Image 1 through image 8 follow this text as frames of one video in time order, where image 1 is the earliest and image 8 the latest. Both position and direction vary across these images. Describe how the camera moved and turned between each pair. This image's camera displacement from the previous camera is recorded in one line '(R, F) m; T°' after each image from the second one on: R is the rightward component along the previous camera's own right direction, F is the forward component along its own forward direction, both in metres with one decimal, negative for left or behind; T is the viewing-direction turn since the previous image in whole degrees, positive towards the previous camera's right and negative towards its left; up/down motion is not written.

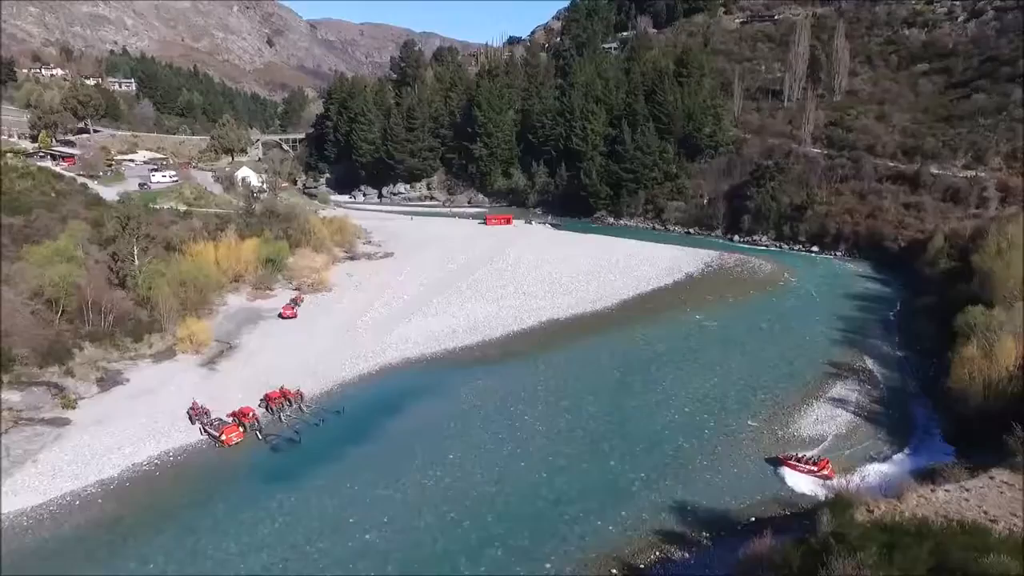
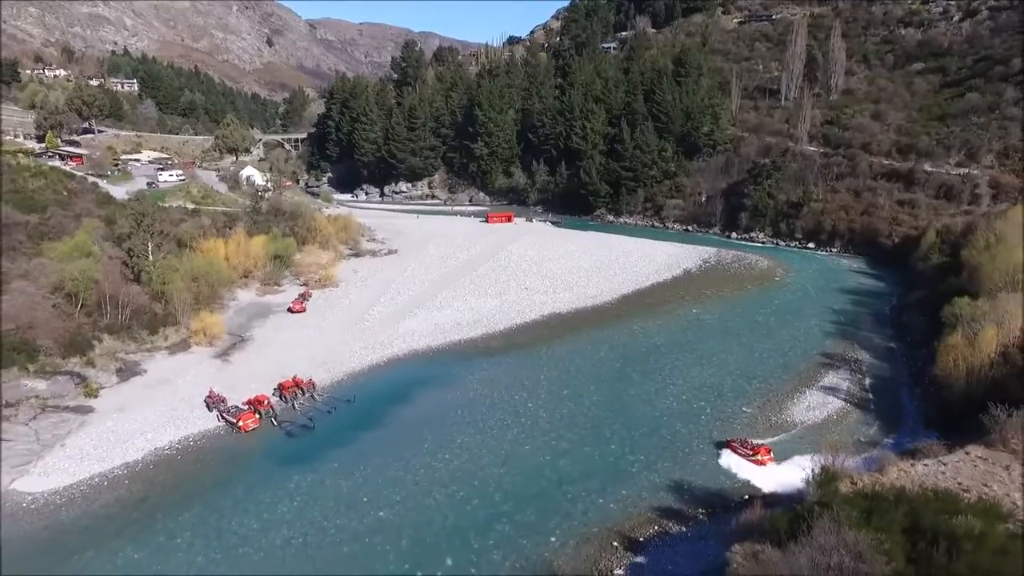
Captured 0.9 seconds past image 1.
(-0.1, -0.7) m; 0°
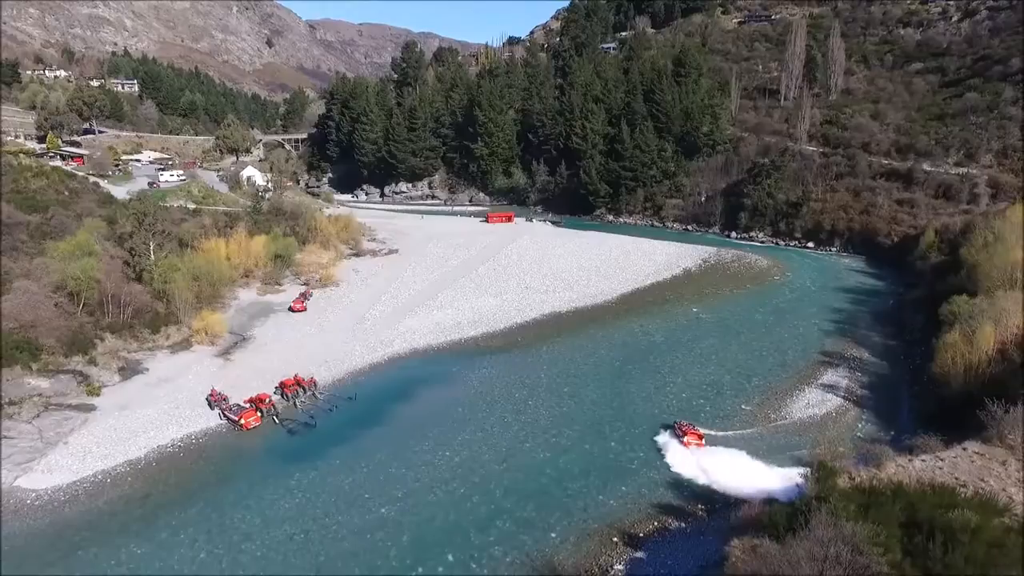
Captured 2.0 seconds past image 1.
(0.0, -0.1) m; 0°
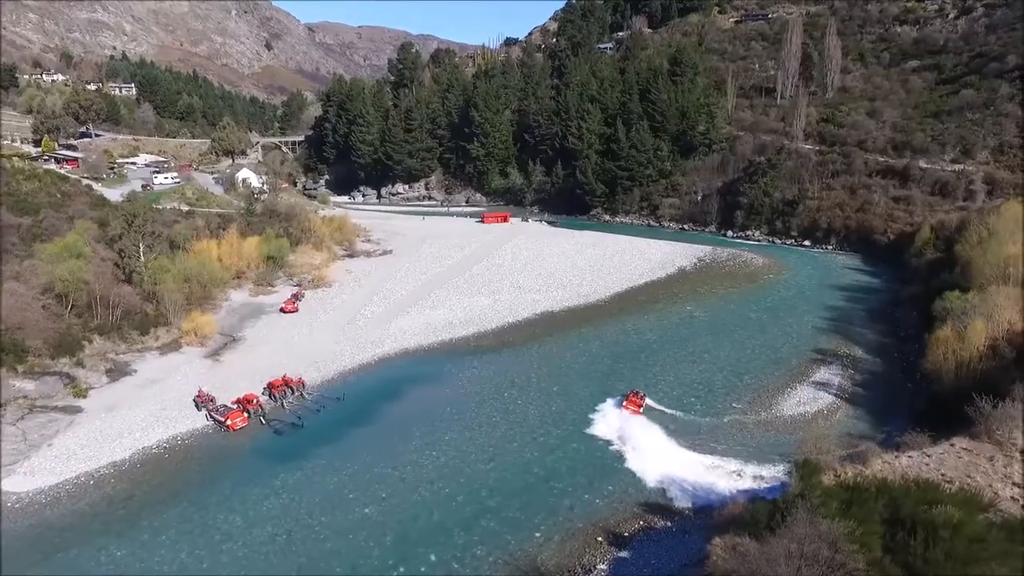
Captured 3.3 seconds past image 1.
(+0.4, +0.1) m; 0°
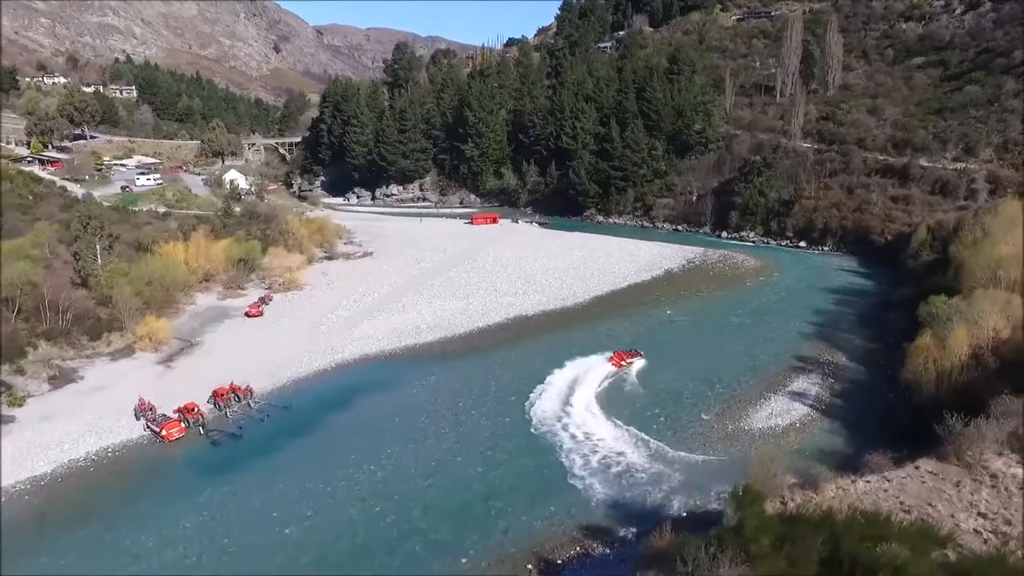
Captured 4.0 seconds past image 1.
(+1.6, +1.0) m; -1°
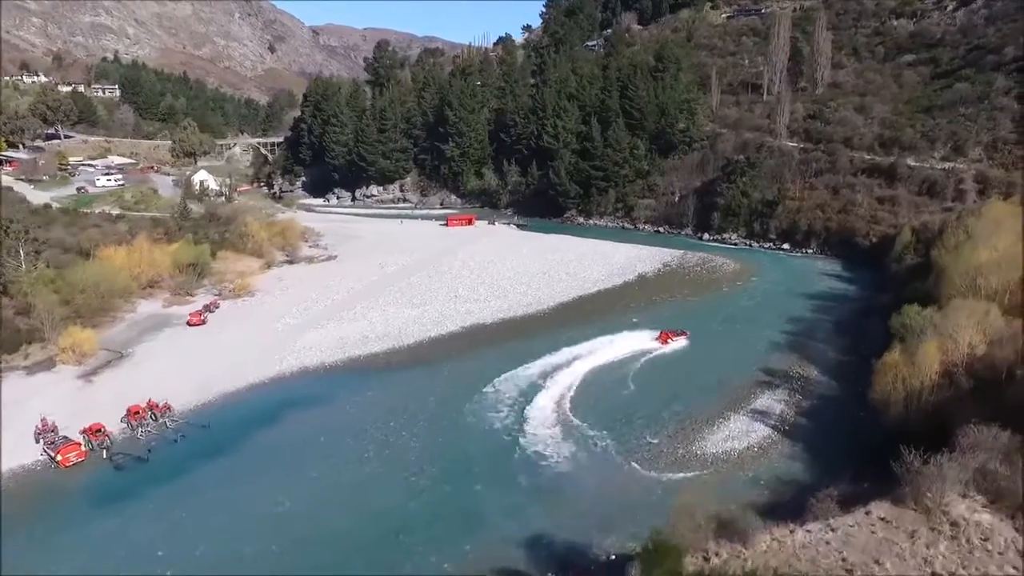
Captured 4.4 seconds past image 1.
(+1.6, +1.4) m; 0°
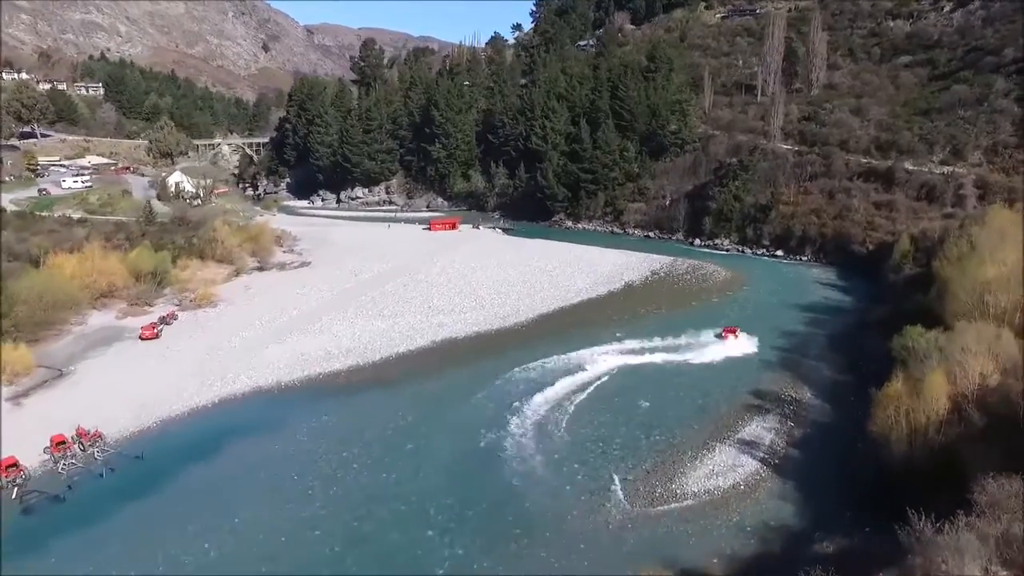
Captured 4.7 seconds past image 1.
(+0.8, +1.5) m; 0°
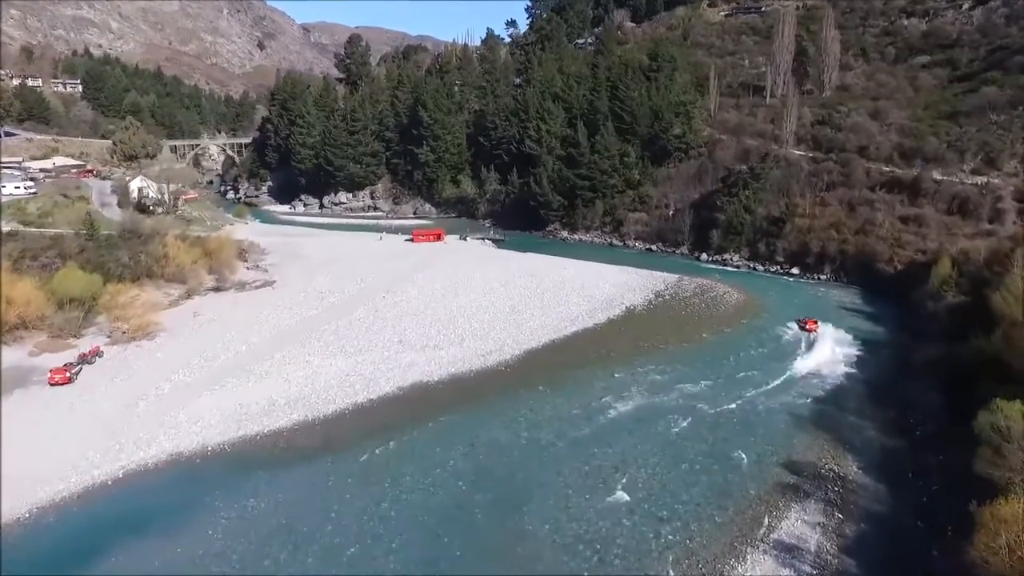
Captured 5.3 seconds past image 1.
(+0.5, +3.5) m; 0°
